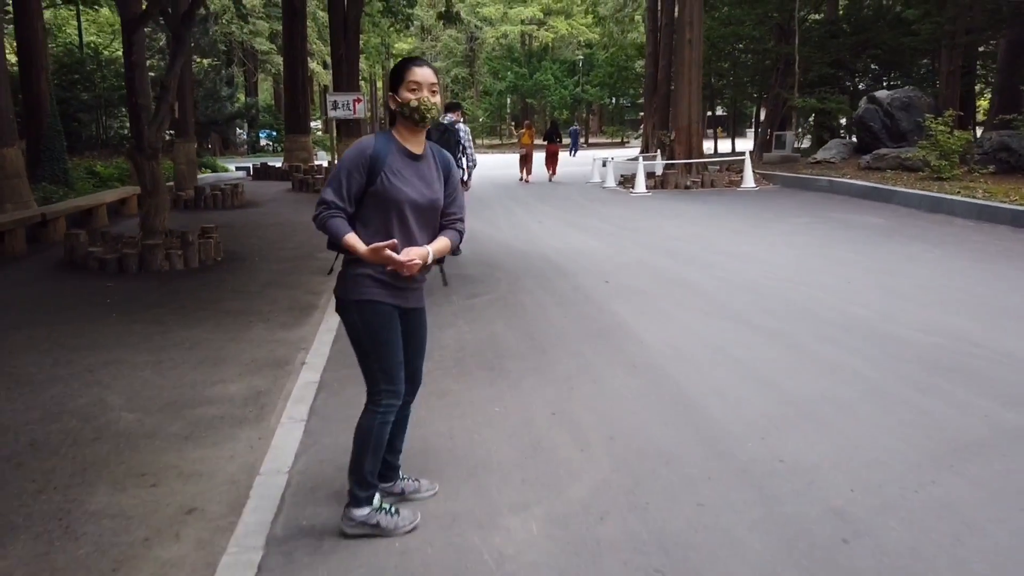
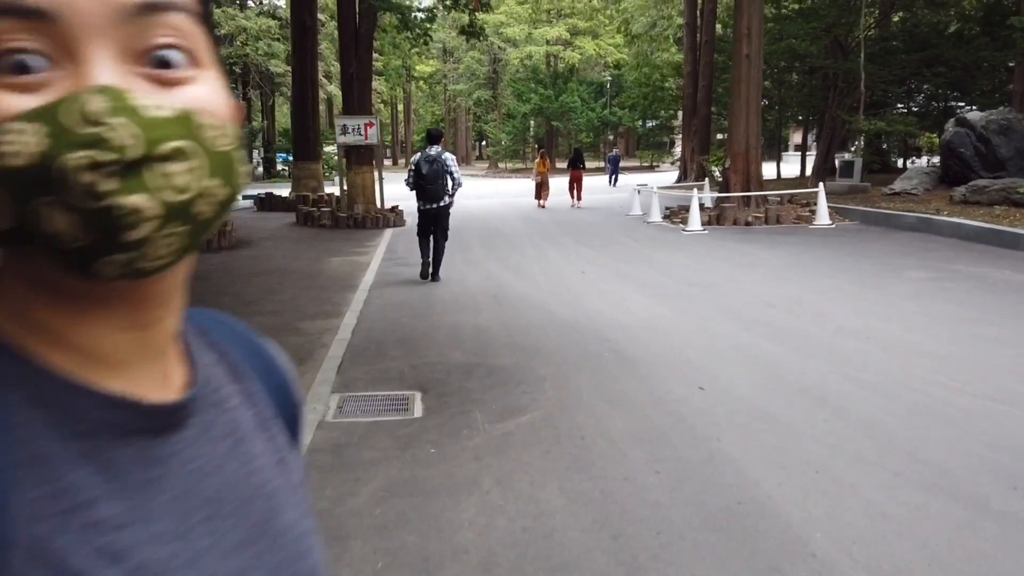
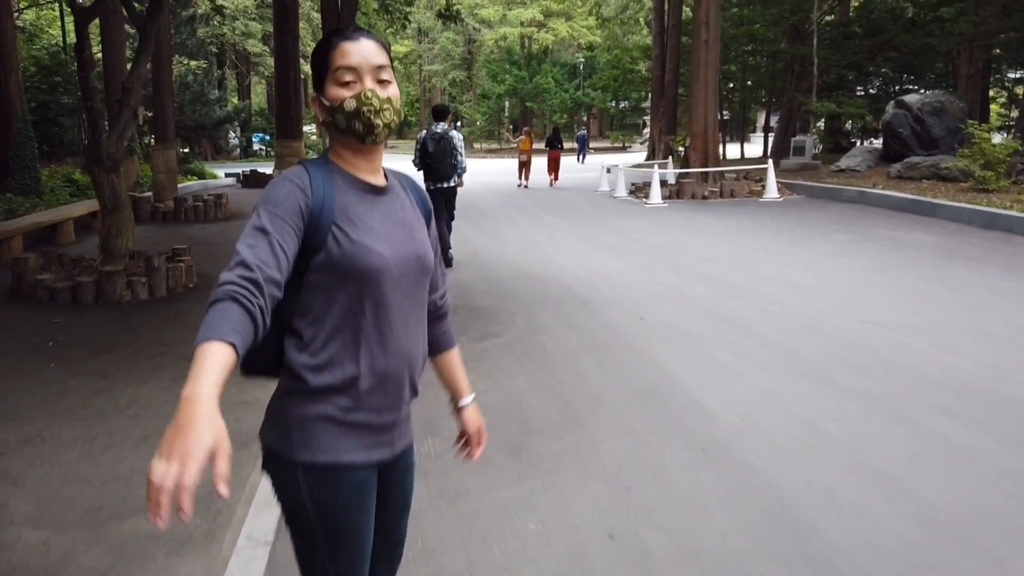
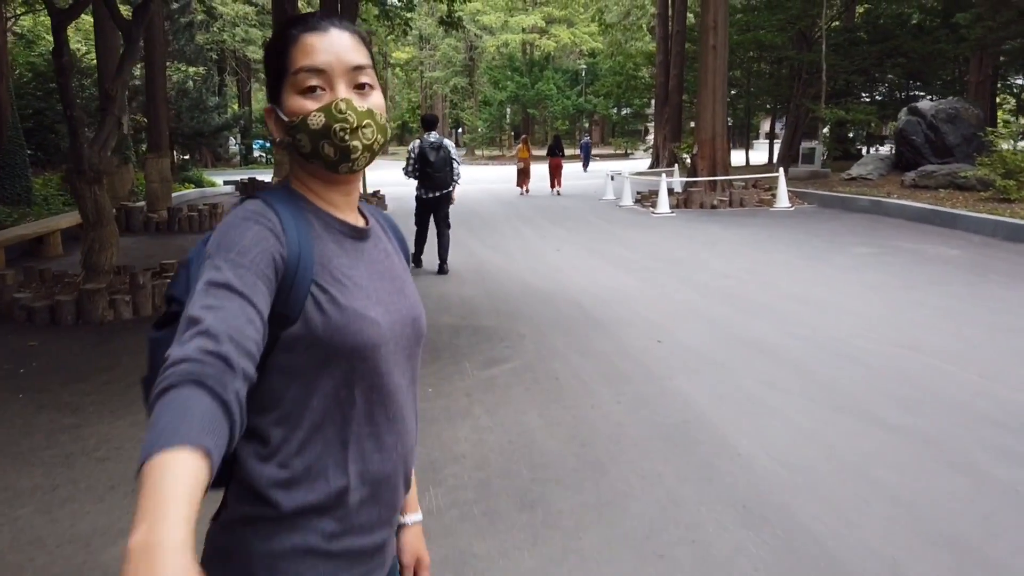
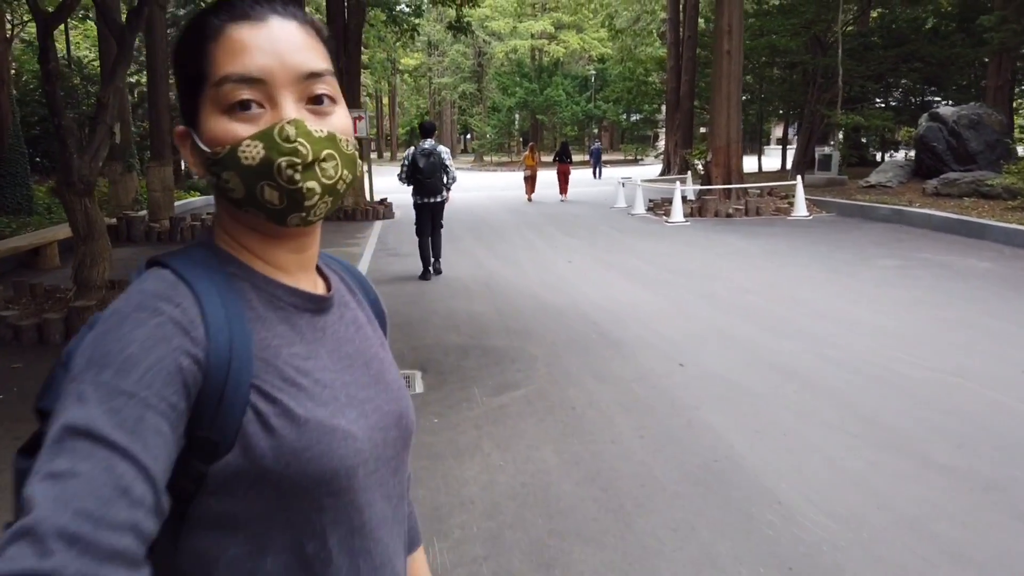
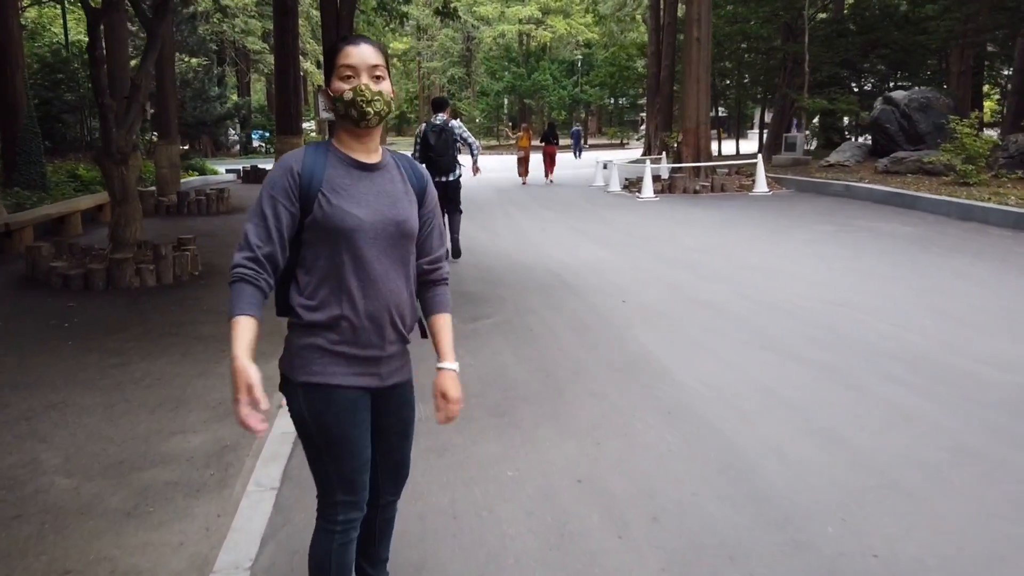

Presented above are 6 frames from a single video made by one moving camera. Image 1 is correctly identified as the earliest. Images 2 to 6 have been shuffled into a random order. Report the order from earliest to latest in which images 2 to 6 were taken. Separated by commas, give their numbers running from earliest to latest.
6, 3, 4, 5, 2
